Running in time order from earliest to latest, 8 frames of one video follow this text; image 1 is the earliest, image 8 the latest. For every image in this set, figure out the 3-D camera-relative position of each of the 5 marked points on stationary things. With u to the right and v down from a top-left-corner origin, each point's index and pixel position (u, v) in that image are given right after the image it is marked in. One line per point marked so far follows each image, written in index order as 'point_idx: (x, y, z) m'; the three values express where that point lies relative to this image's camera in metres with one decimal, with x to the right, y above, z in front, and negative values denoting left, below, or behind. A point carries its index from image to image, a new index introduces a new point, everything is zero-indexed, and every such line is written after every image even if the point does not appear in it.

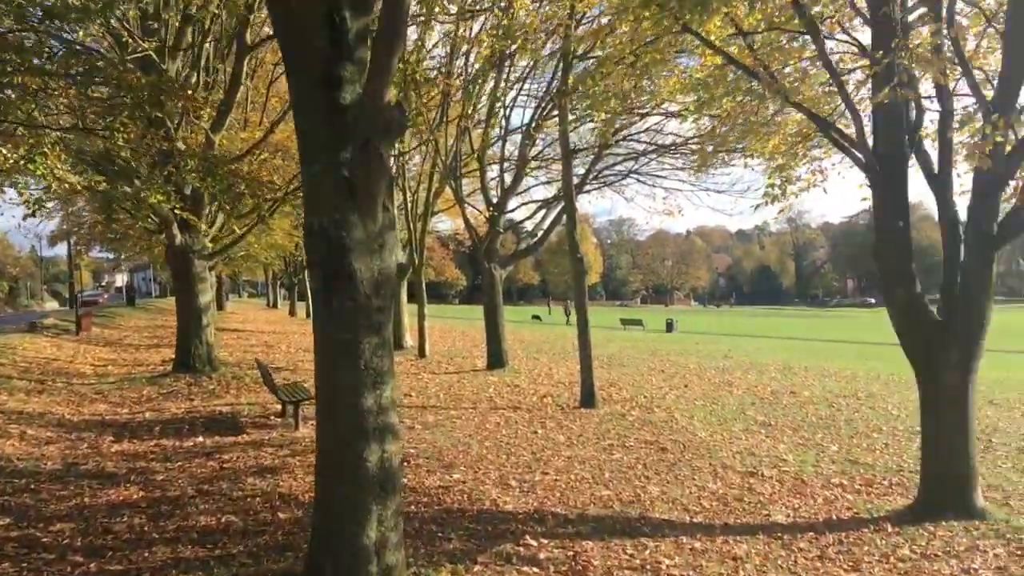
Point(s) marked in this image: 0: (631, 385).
0: (+1.9, -1.5, +15.1) m
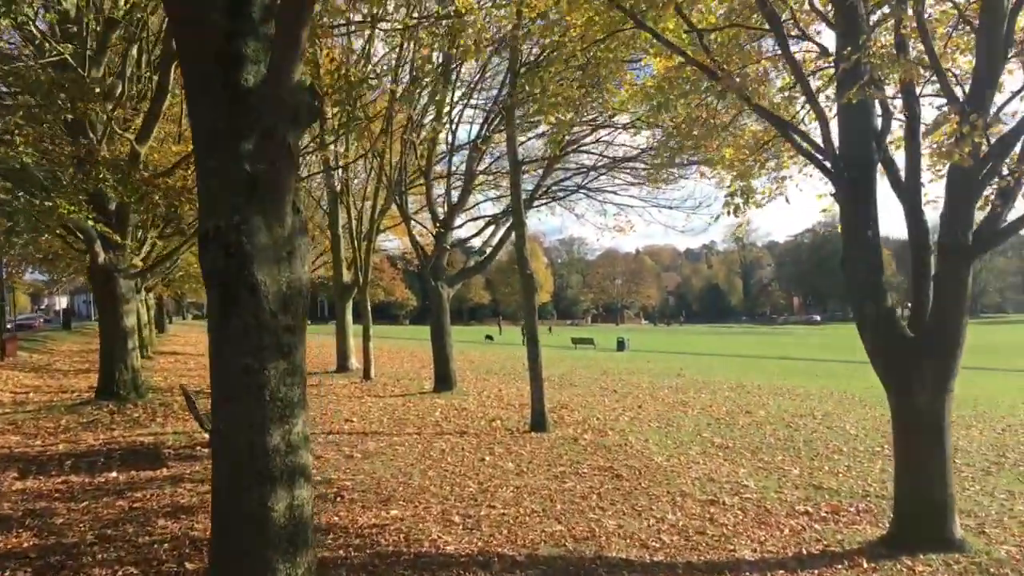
0: (+1.1, -1.8, +14.6) m
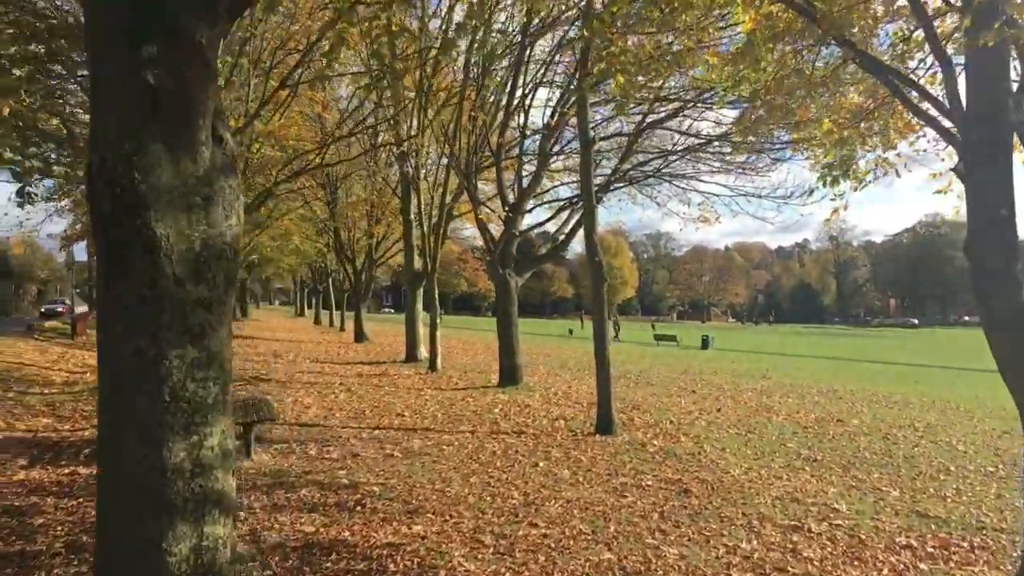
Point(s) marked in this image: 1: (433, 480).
0: (+2.1, -1.7, +13.5) m
1: (-0.6, -1.5, +7.3) m
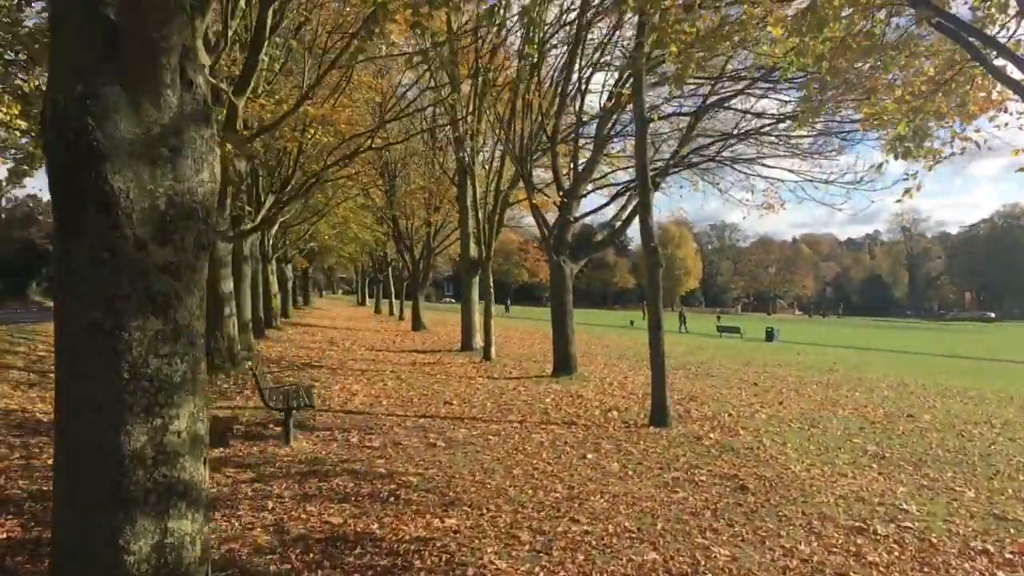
0: (+2.8, -1.5, +13.0) m
1: (-0.3, -1.3, +7.0) m
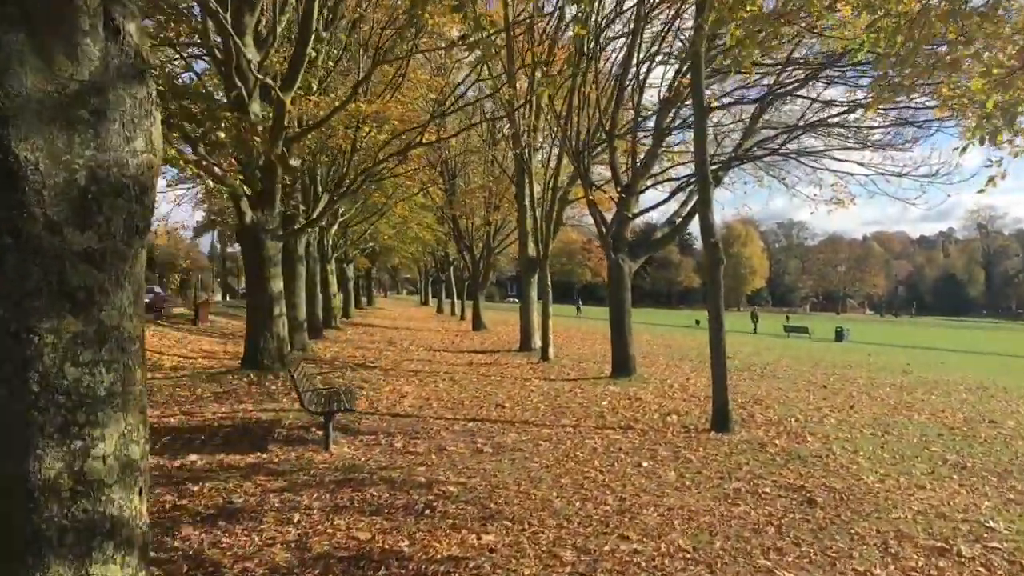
0: (+3.5, -1.5, +12.4) m
1: (+0.1, -1.3, +6.6) m
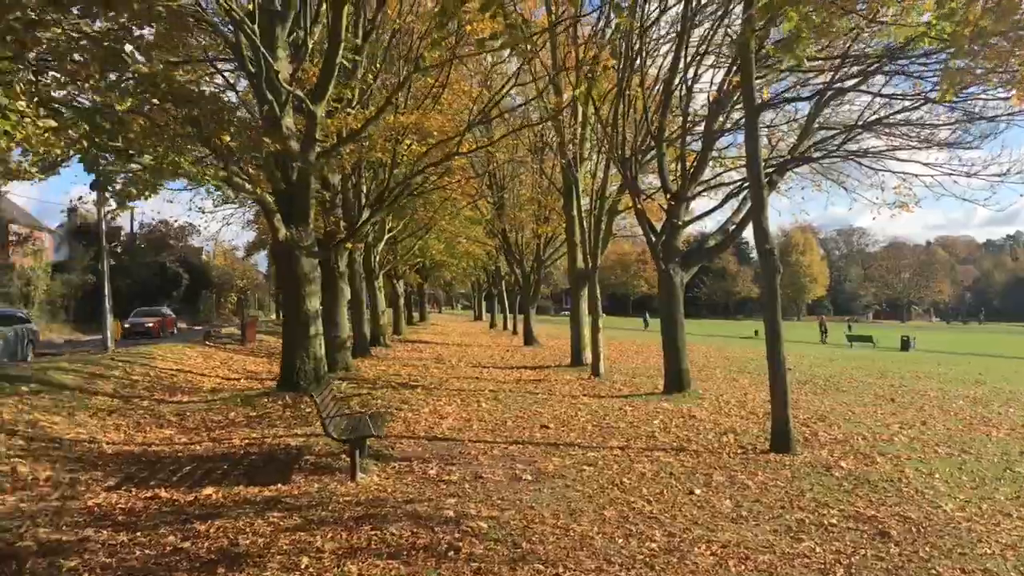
0: (+4.1, -1.6, +11.6) m
1: (+0.3, -1.4, +6.0) m
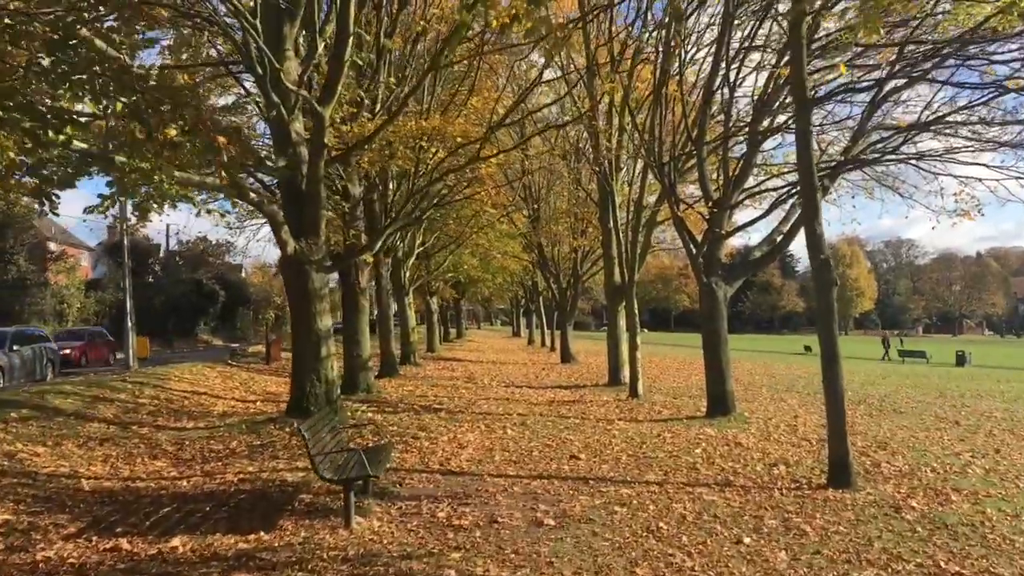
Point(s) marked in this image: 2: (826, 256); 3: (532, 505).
0: (+4.4, -1.8, +10.5) m
1: (+0.4, -1.5, +5.1) m
2: (+2.7, +0.3, +8.2) m
3: (+0.2, -1.6, +6.8) m
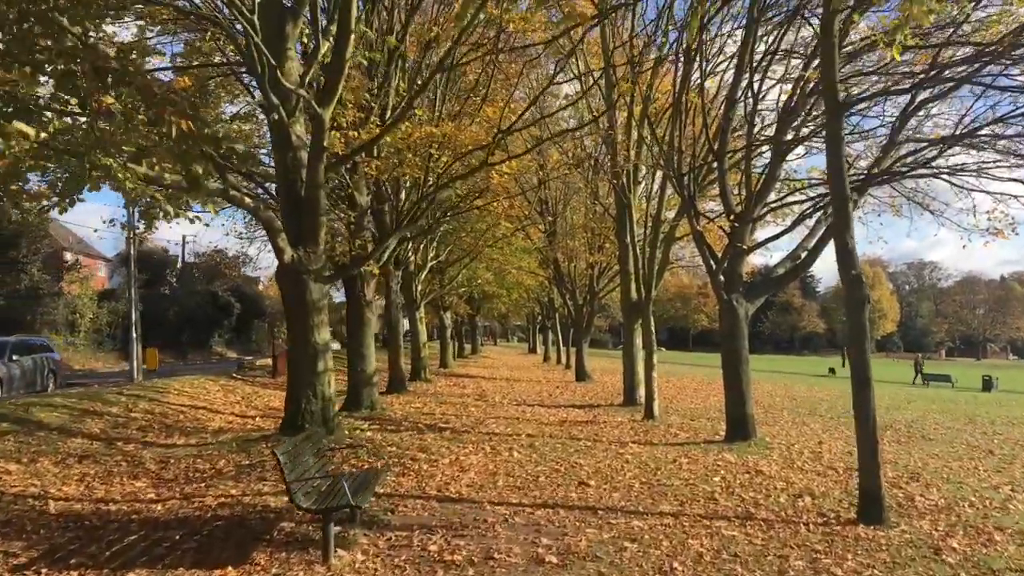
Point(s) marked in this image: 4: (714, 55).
0: (+4.5, -2.0, +9.8) m
1: (+0.3, -1.6, +4.5) m
2: (+2.7, +0.2, +7.5) m
3: (+0.2, -1.6, +6.2) m
4: (+2.8, +3.2, +13.3) m
